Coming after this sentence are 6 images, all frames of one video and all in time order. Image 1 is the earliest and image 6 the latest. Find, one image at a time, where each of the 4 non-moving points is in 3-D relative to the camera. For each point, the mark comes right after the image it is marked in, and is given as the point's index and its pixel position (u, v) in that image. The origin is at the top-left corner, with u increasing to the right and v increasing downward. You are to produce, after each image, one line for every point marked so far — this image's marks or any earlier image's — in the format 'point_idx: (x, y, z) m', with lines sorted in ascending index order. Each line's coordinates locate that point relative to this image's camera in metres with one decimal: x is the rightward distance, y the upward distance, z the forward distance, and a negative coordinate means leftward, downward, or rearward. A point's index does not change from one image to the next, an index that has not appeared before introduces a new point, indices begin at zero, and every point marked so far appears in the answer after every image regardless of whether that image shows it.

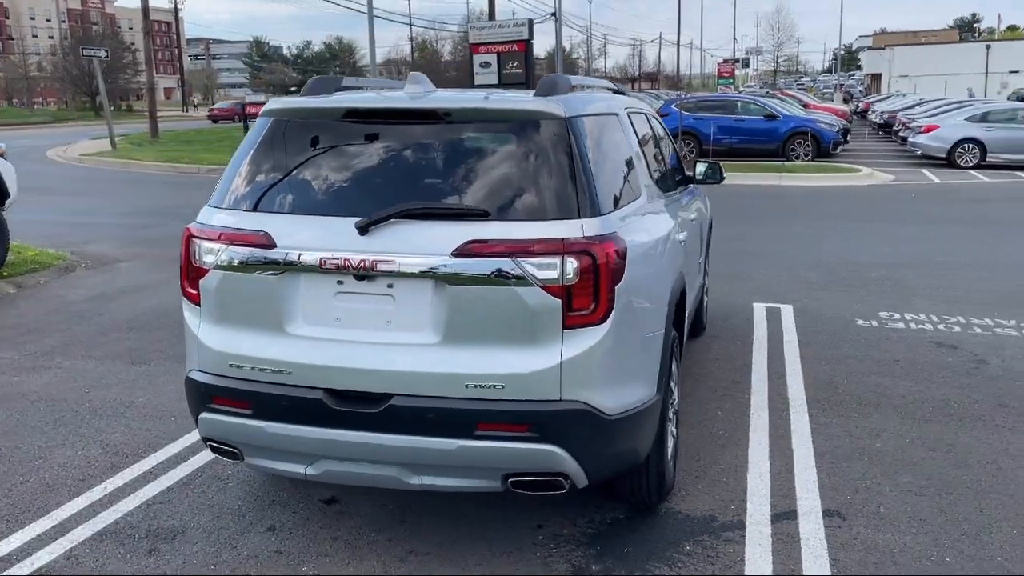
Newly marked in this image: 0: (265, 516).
0: (-1.1, -1.0, +4.0) m
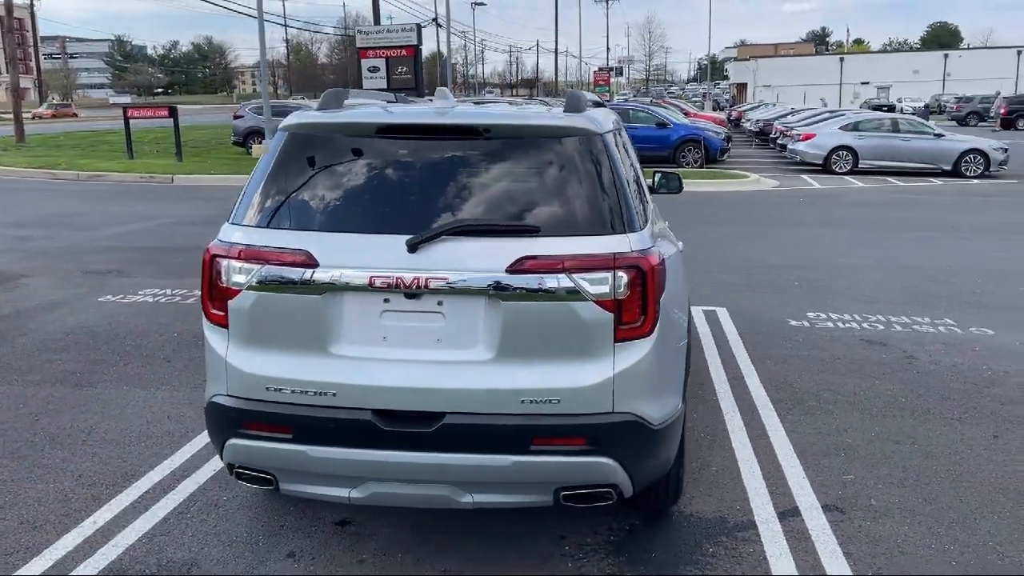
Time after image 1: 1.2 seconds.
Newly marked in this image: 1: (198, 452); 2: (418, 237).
0: (-1.0, -1.1, +3.8) m
1: (-1.7, -0.9, +4.8) m
2: (-0.3, +0.2, +3.1) m
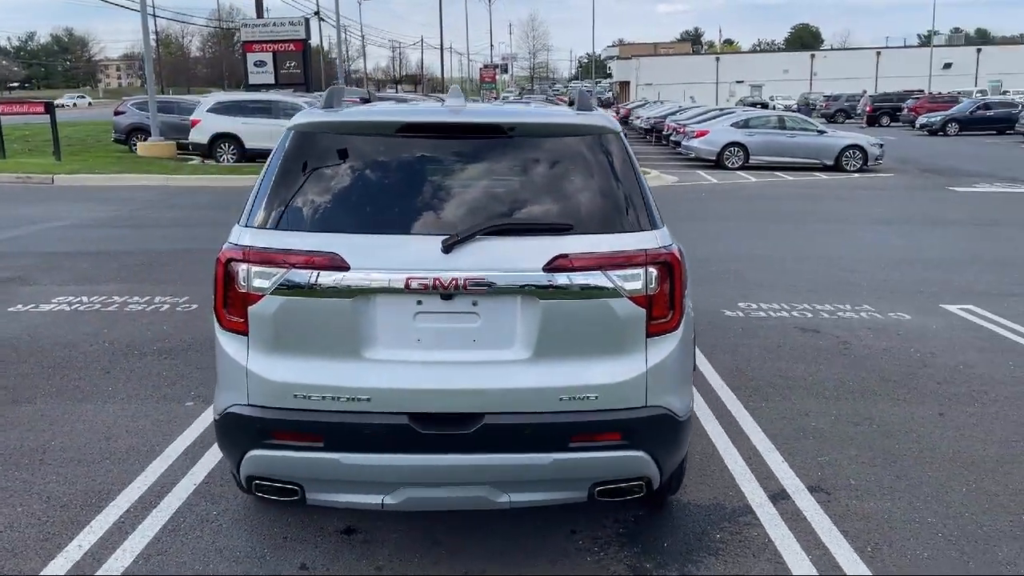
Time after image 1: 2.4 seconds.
0: (-0.9, -1.1, +3.7) m
1: (-1.8, -0.9, +4.6) m
2: (-0.2, +0.2, +3.1) m
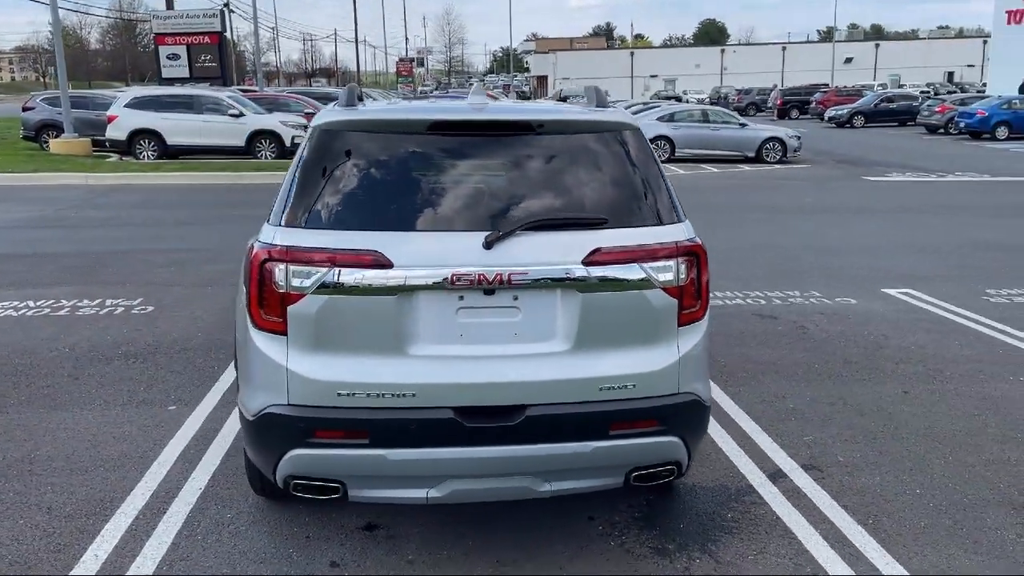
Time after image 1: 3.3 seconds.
0: (-0.8, -1.1, +3.7) m
1: (-1.7, -0.9, +4.5) m
2: (-0.1, +0.2, +3.2) m
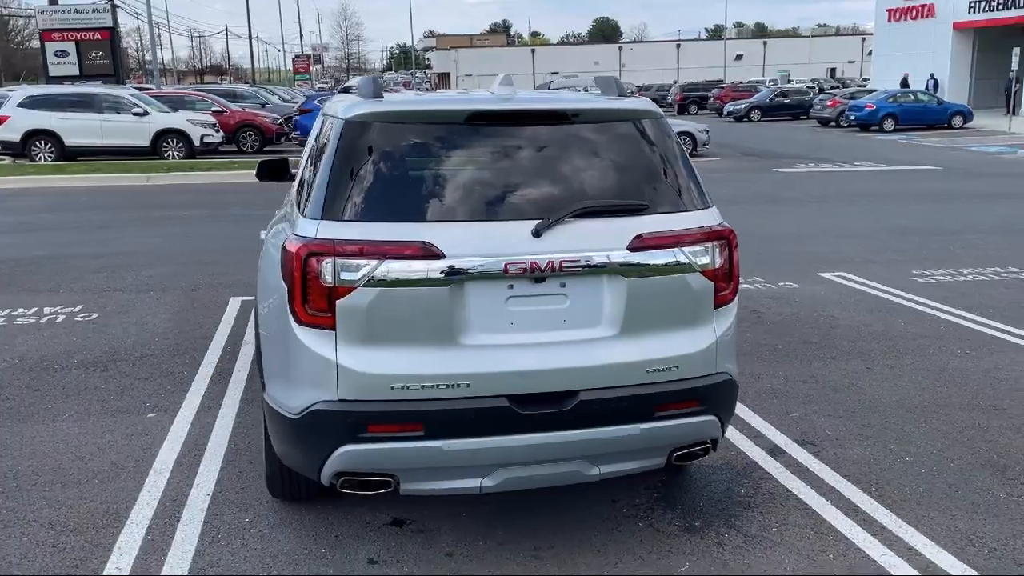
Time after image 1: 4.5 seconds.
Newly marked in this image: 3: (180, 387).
0: (-0.7, -1.1, +3.7) m
1: (-1.7, -1.0, +4.3) m
2: (+0.1, +0.2, +3.2) m
3: (-2.2, -0.7, +5.8) m
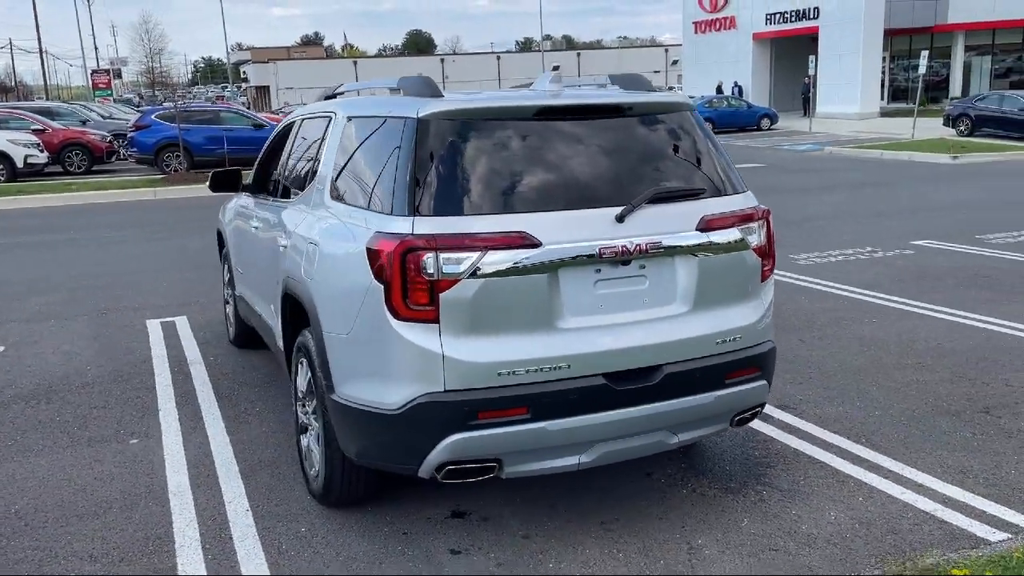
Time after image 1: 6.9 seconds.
0: (-0.4, -1.1, +3.7) m
1: (-1.5, -1.0, +4.2) m
2: (+0.4, +0.3, +3.4) m
3: (-2.3, -0.8, +5.5) m
